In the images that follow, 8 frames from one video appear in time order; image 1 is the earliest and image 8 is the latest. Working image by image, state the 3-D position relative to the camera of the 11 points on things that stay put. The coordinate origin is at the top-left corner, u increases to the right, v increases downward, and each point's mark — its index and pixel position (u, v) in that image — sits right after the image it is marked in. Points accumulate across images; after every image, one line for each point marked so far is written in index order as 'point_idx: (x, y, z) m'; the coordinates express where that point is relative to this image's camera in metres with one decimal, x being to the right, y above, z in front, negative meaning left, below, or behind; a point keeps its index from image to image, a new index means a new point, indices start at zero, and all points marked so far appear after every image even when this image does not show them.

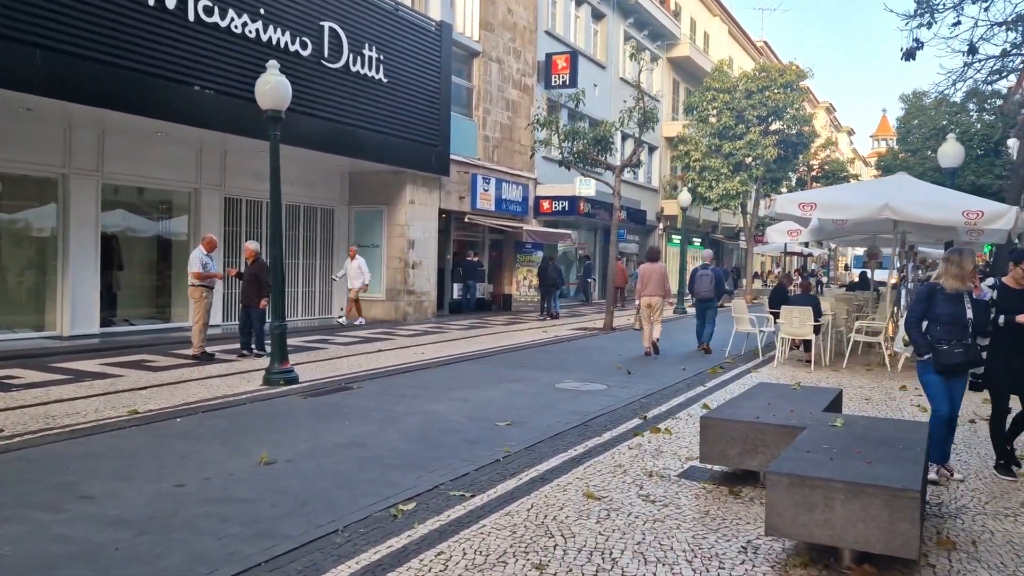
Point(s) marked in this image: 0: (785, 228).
0: (+5.2, +1.1, +15.8) m
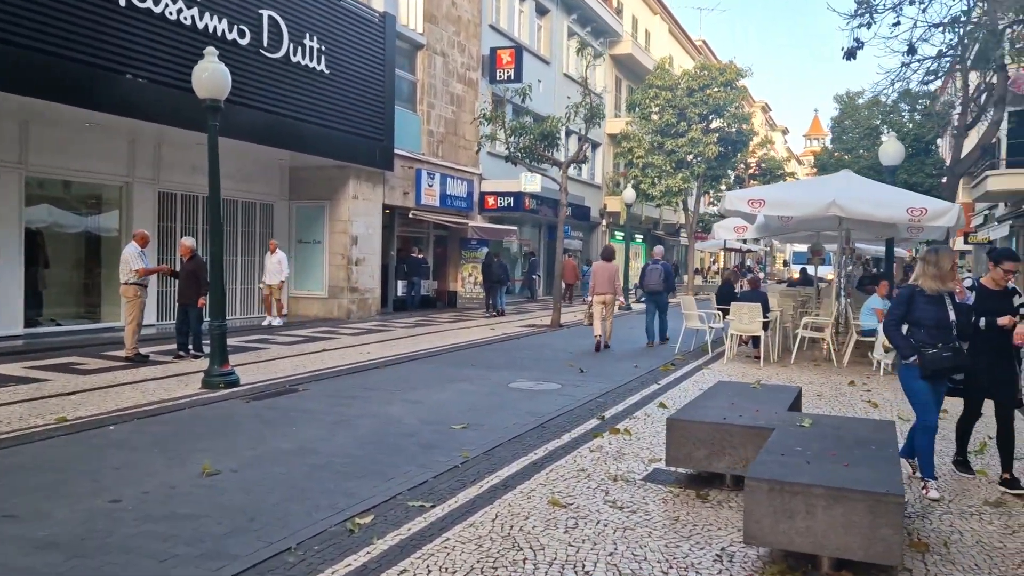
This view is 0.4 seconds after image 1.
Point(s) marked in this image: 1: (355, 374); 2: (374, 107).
0: (+4.2, +1.2, +15.9) m
1: (-2.0, -1.1, +10.7) m
2: (-3.2, +4.2, +19.3) m
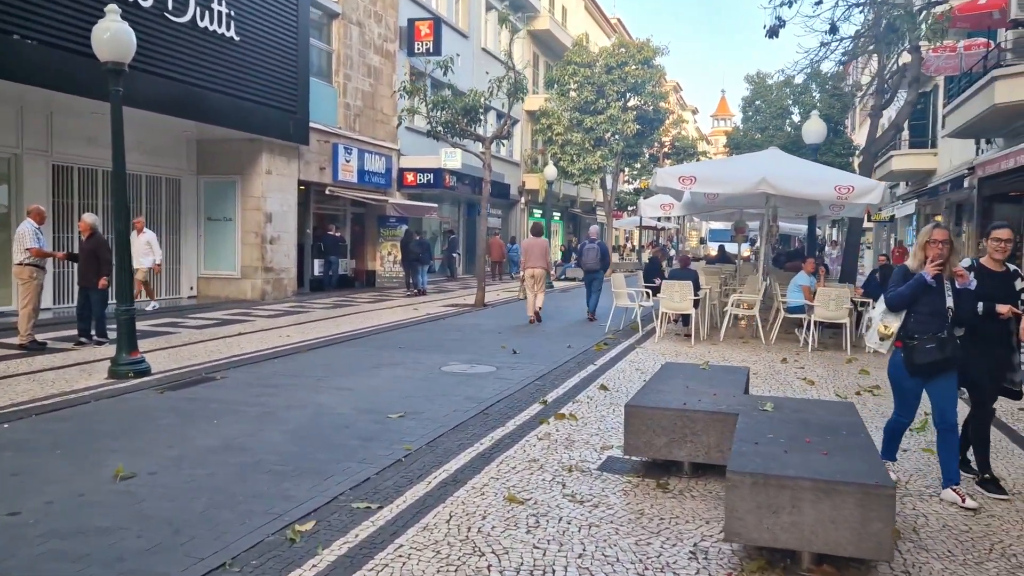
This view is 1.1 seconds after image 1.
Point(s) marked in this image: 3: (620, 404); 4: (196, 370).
0: (+2.8, +1.6, +15.9) m
1: (-2.8, -0.9, +10.1) m
2: (-4.9, +4.6, +18.4) m
3: (+1.0, -1.1, +7.6) m
4: (-3.5, -0.9, +9.2) m
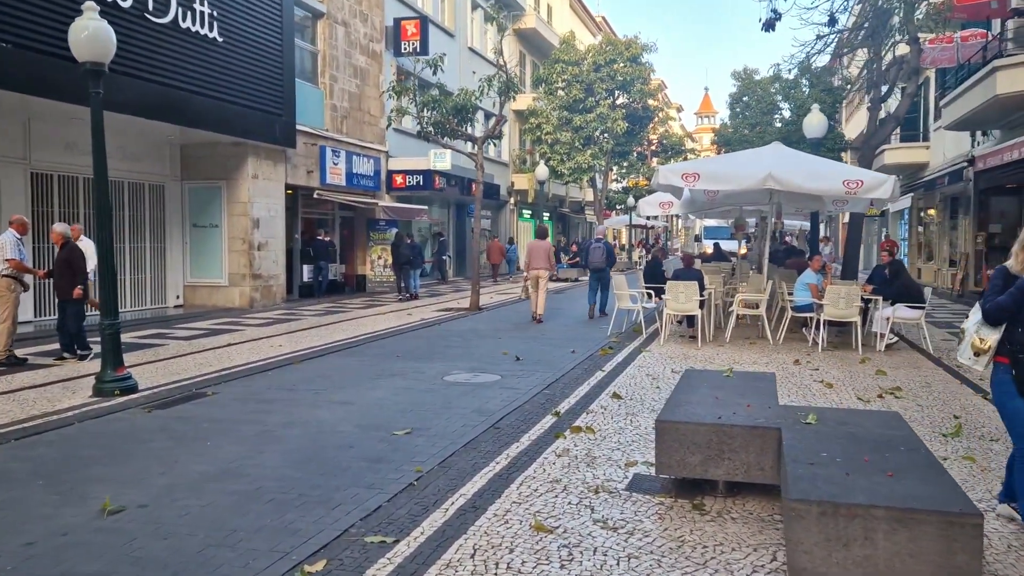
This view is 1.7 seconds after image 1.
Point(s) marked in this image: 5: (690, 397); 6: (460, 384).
0: (+2.7, +1.6, +15.5) m
1: (-2.8, -1.0, +9.7) m
2: (-5.1, +4.4, +17.9) m
3: (+1.1, -1.1, +7.2) m
4: (-3.4, -1.0, +8.8) m
5: (+1.2, -0.7, +5.4) m
6: (-0.5, -1.0, +8.6) m
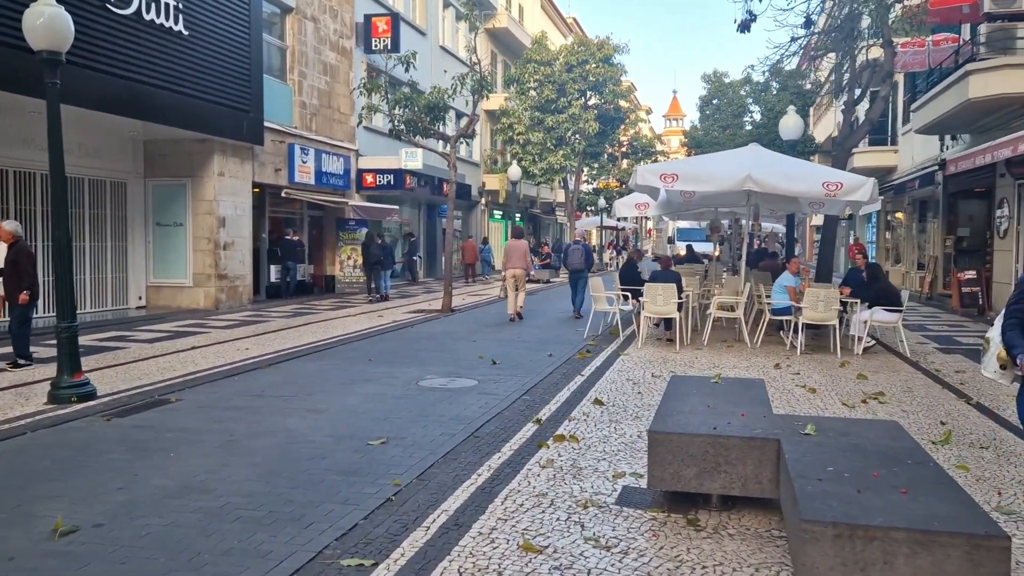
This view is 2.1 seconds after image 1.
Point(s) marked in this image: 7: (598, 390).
0: (+2.2, +1.6, +15.3) m
1: (-3.0, -1.0, +9.3) m
2: (-5.6, +4.4, +17.4) m
3: (+0.9, -1.1, +7.0) m
4: (-3.6, -1.0, +8.4) m
5: (+1.1, -0.7, +5.2) m
6: (-0.8, -1.0, +8.4) m
7: (+0.9, -1.0, +8.3) m
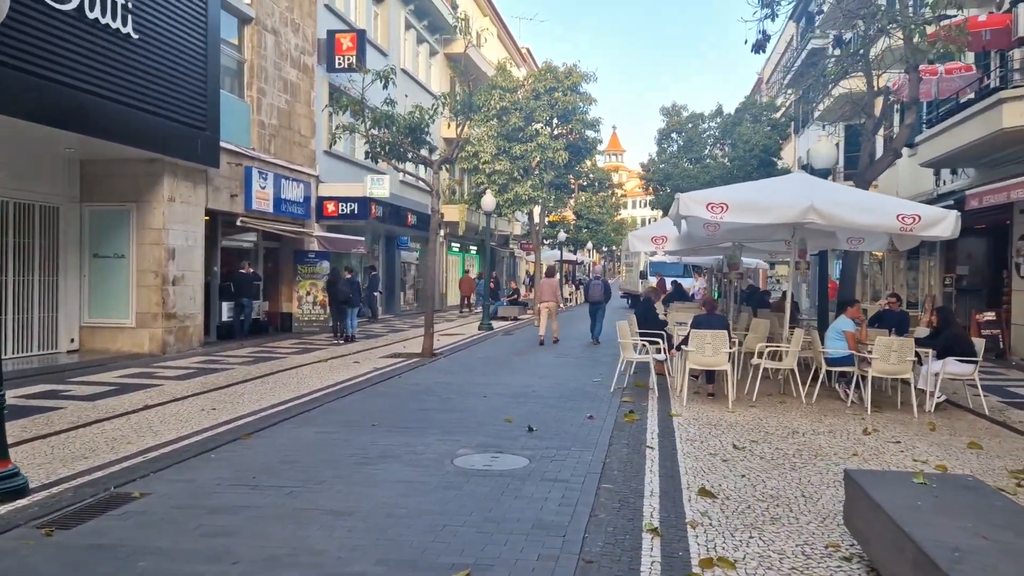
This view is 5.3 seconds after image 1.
0: (+2.2, +0.9, +13.8) m
1: (-2.6, -1.4, +7.2) m
2: (-5.8, +3.7, +15.4) m
3: (+1.5, -1.5, +5.2) m
4: (-3.1, -1.4, +6.3) m
5: (+1.8, -1.1, +3.5) m
6: (-0.2, -1.4, +6.5) m
7: (+1.4, -1.4, +6.5) m
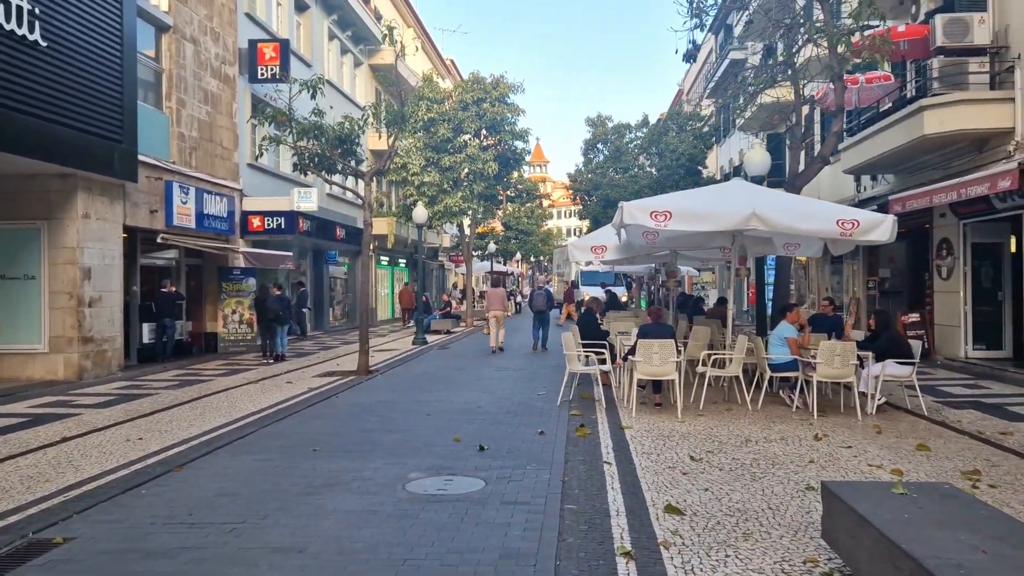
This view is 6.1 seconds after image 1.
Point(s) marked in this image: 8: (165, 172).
0: (+1.2, +0.7, +13.7) m
1: (-2.9, -1.6, +6.7) m
2: (-7.0, +3.3, +14.6) m
3: (+1.3, -1.5, +5.1) m
4: (-3.4, -1.6, +5.7) m
5: (+1.8, -1.1, +3.4) m
6: (-0.5, -1.6, +6.2) m
7: (+1.1, -1.5, +6.3) m
8: (-7.1, +2.4, +17.3) m
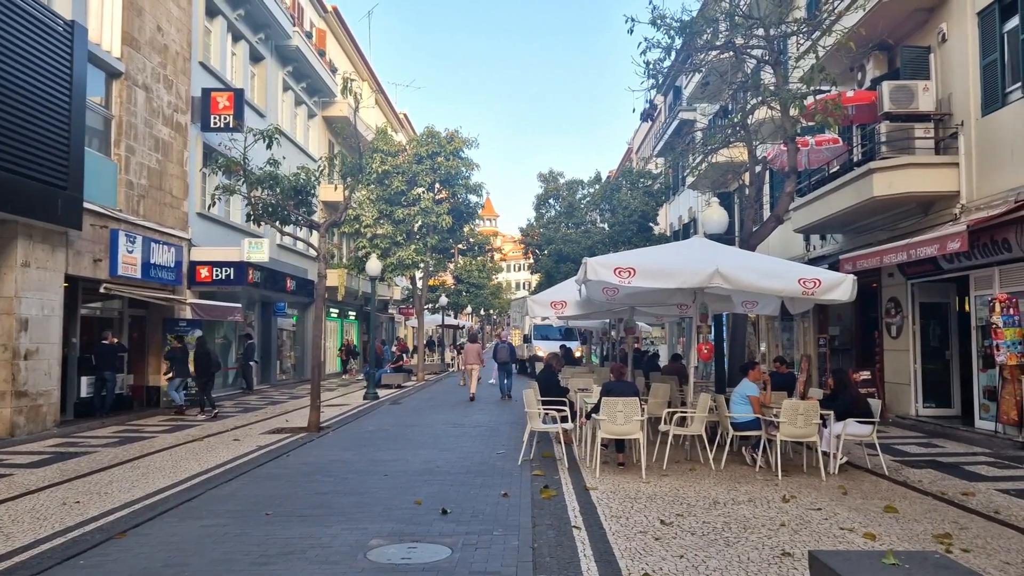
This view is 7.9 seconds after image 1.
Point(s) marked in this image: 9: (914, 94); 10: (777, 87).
0: (+0.5, -0.2, +13.5) m
1: (-3.2, -2.0, +6.2) m
2: (-7.7, +2.4, +14.1) m
3: (+1.2, -1.9, +4.8) m
4: (-3.6, -2.0, +5.2) m
5: (+1.7, -1.3, +3.2) m
6: (-0.8, -2.0, +5.8) m
7: (+0.8, -1.9, +6.1) m
8: (-8.0, +1.4, +16.7) m
9: (+7.1, +3.4, +14.9) m
10: (+4.7, +3.6, +15.0) m
